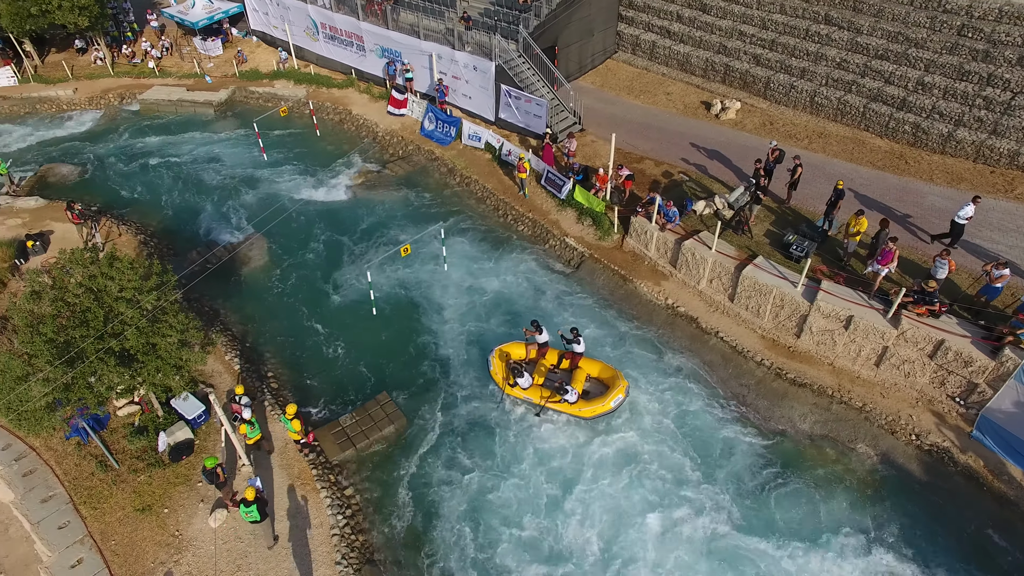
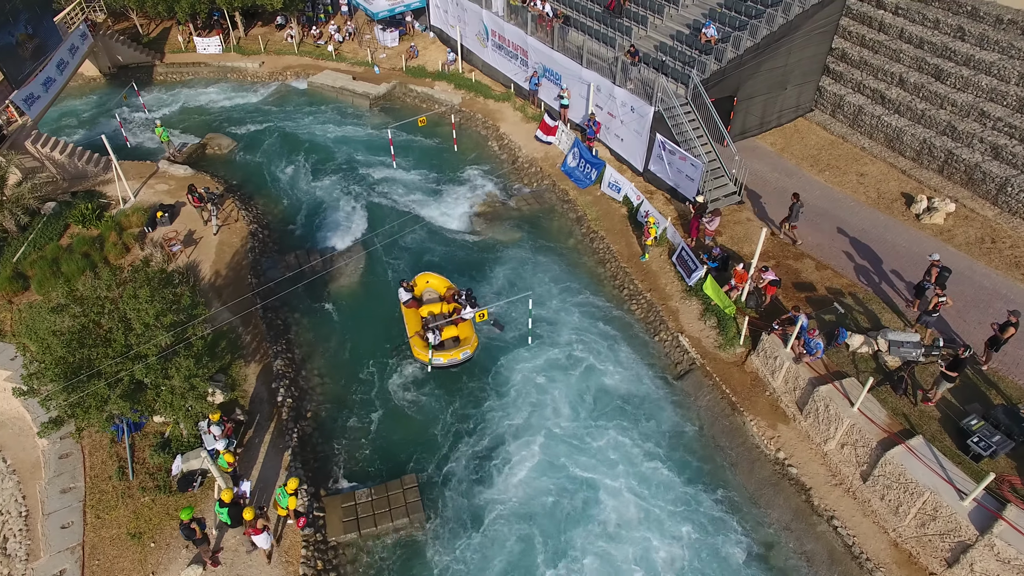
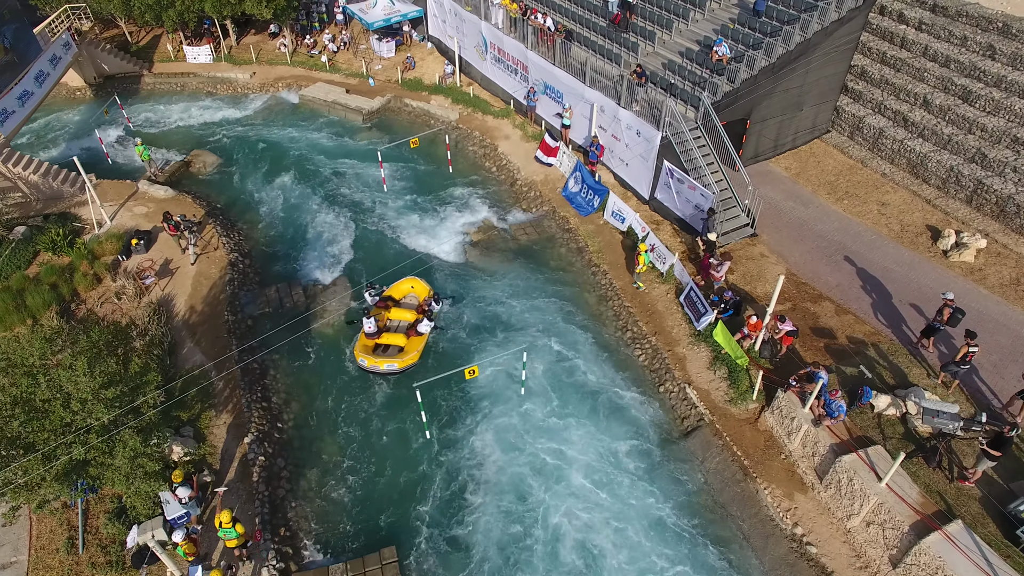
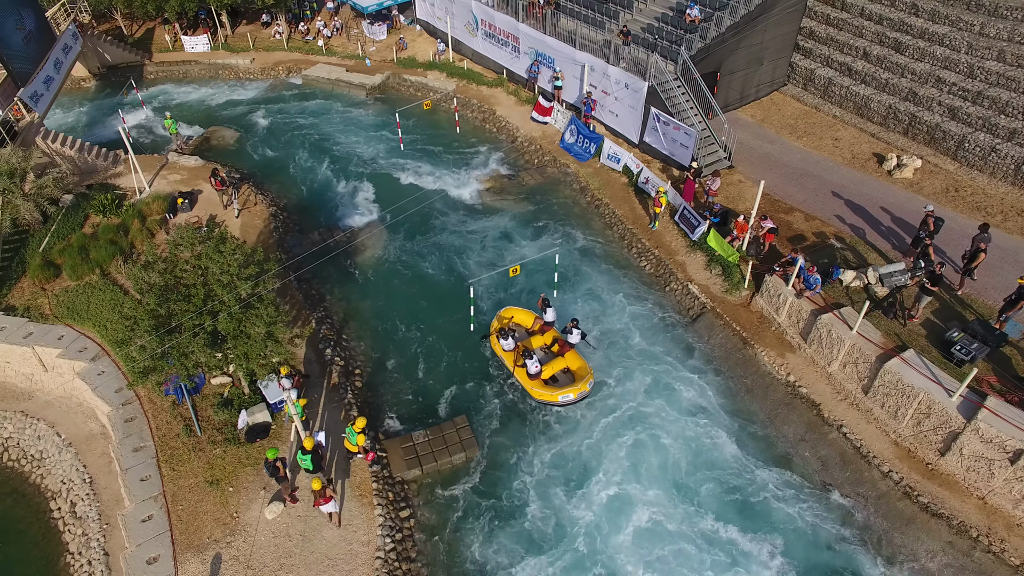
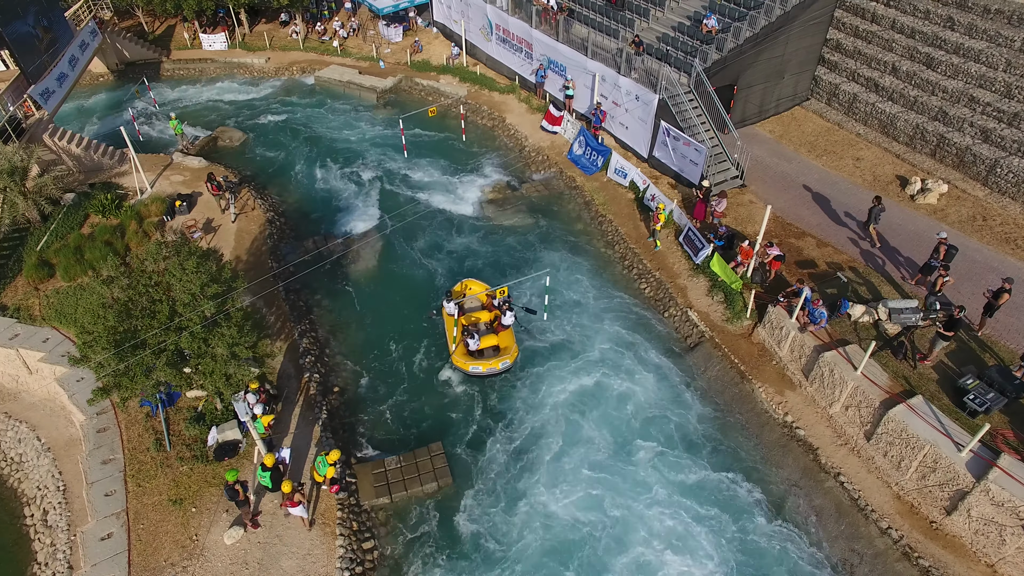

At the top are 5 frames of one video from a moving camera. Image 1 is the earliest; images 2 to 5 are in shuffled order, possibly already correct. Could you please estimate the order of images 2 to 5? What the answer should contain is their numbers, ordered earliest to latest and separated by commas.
4, 5, 2, 3
